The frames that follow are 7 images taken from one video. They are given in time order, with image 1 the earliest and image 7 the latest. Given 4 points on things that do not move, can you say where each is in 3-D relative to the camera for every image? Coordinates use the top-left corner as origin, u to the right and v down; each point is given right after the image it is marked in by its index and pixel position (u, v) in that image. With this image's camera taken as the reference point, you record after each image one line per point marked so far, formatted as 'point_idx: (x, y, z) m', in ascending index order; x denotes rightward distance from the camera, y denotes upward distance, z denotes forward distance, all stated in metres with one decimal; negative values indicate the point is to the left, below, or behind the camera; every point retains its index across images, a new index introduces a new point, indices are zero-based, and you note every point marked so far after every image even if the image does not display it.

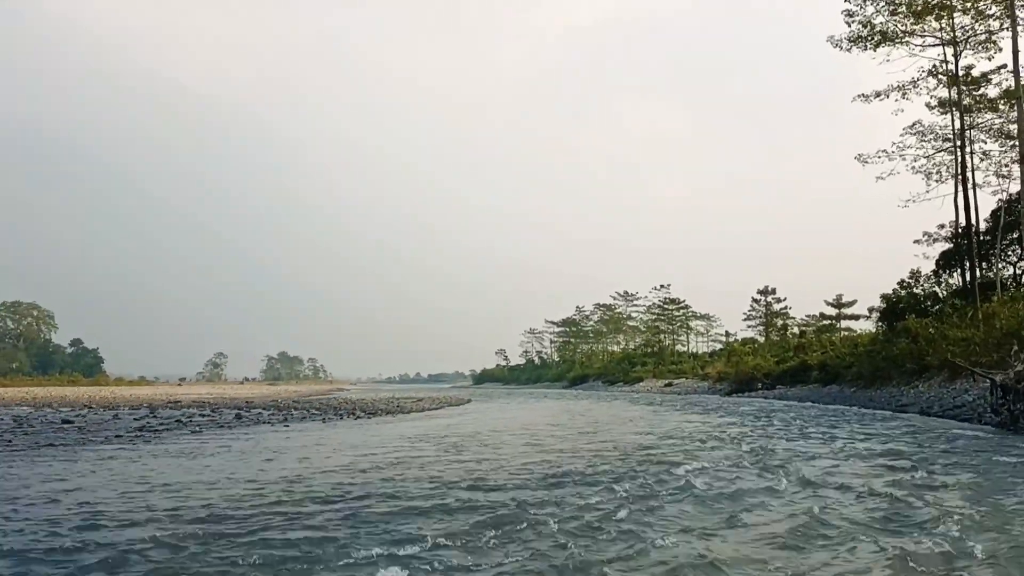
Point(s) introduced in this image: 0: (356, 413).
0: (-4.5, -3.6, +19.5) m
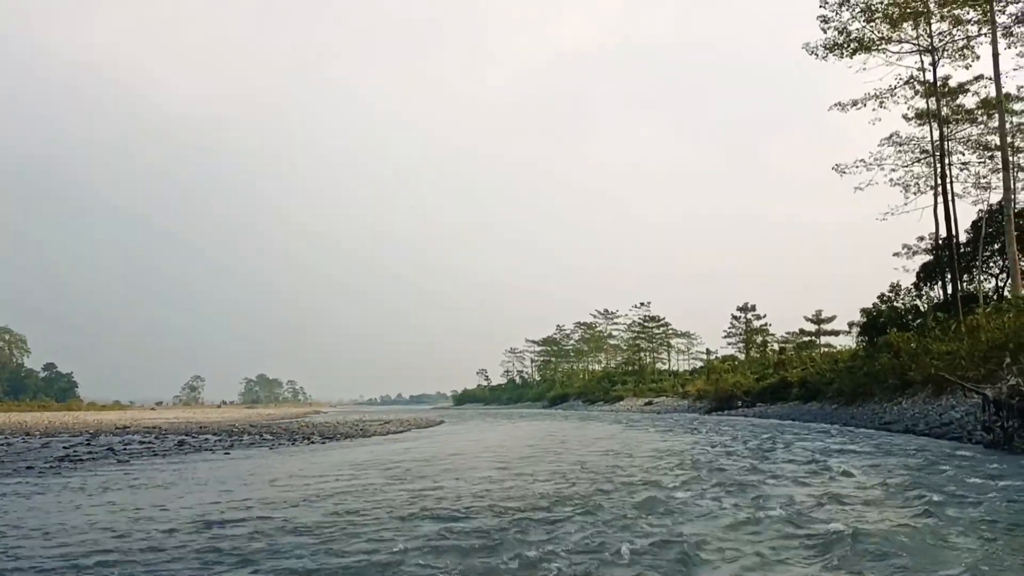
0: (-5.4, -4.1, +18.3) m
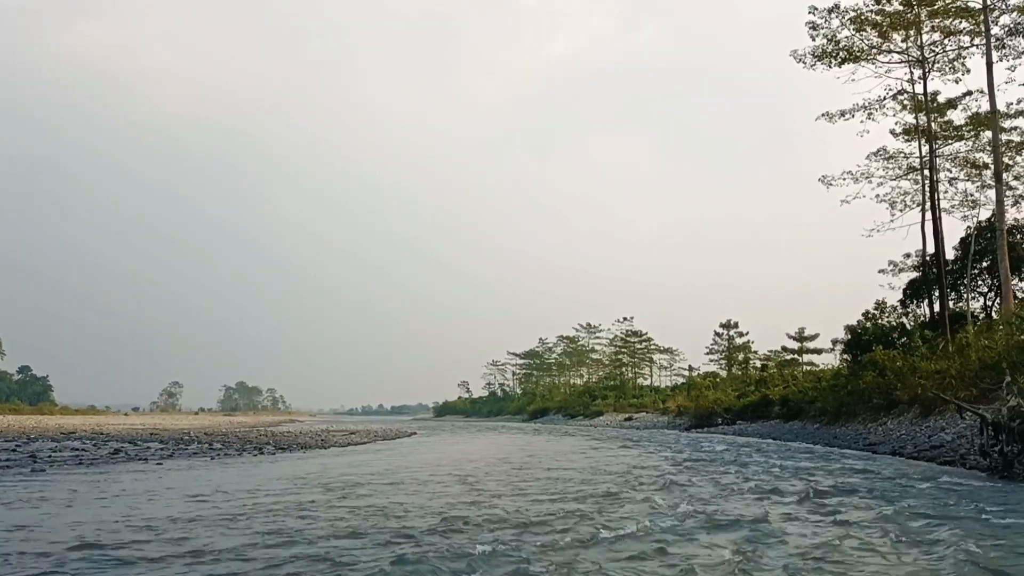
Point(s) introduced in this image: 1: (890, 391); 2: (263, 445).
0: (-6.2, -4.1, +17.1) m
1: (+10.8, -2.9, +19.3) m
2: (-6.6, -4.2, +17.8) m
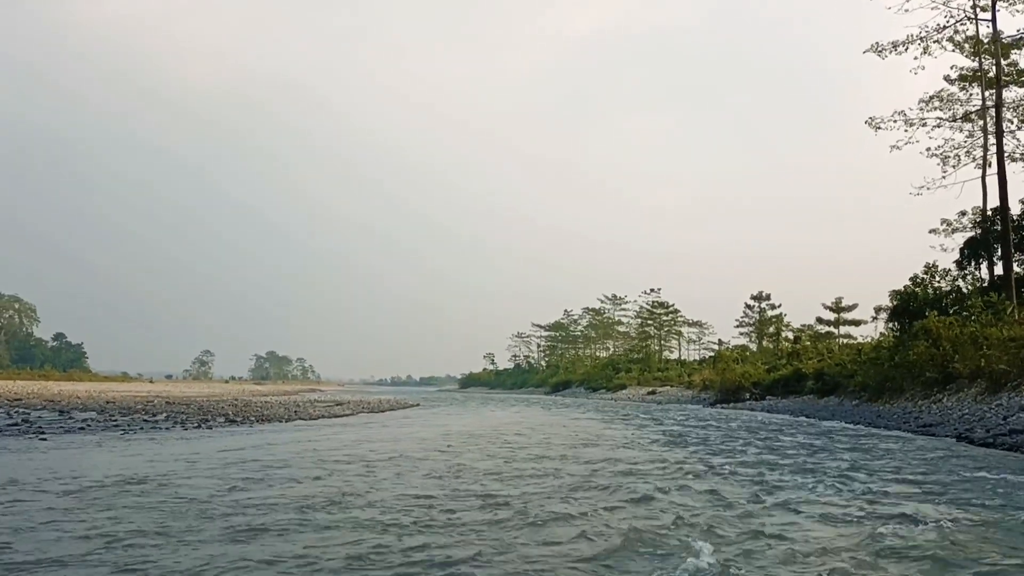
0: (-6.5, -2.9, +15.1) m
1: (+10.6, -1.8, +16.5) m
2: (-6.9, -3.0, +15.8) m
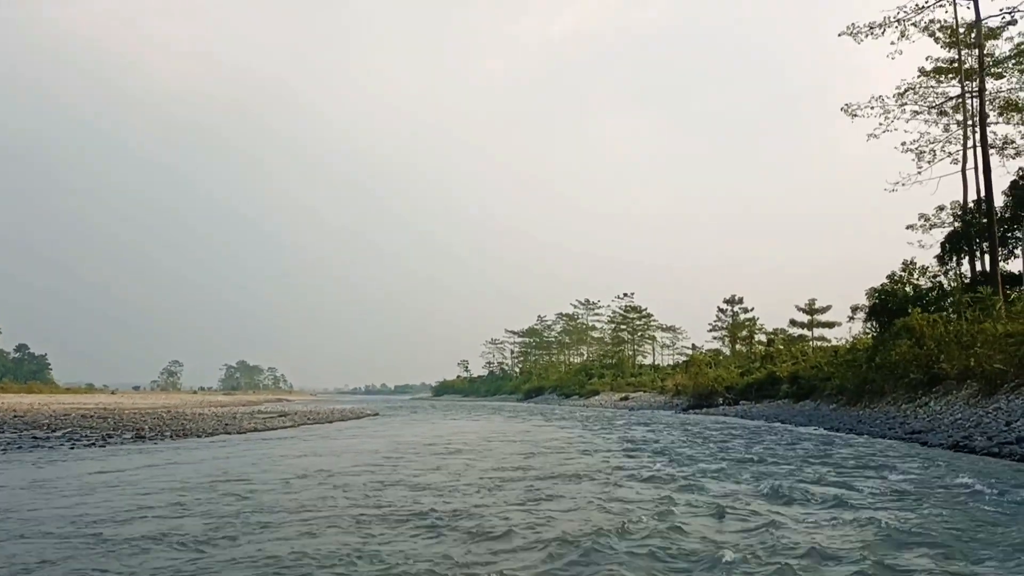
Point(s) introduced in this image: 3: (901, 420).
0: (-7.5, -2.9, +13.3) m
1: (+9.5, -1.7, +15.3) m
2: (-7.9, -3.0, +14.0) m
3: (+8.1, -2.8, +14.1) m
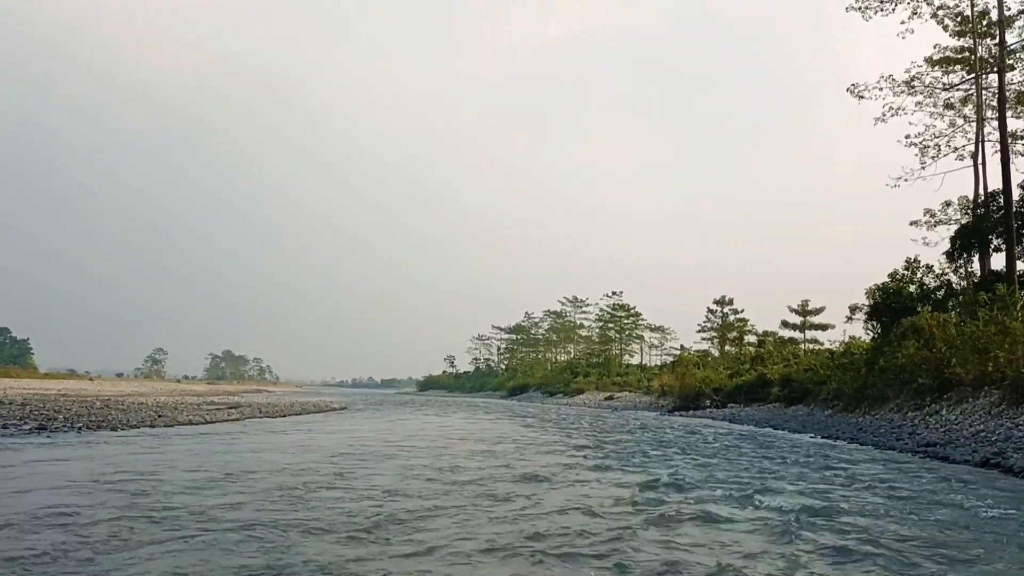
0: (-8.2, -2.4, +11.6) m
1: (+8.8, -1.6, +13.8) m
2: (-8.7, -2.4, +12.3) m
3: (+7.4, -2.7, +12.6) m
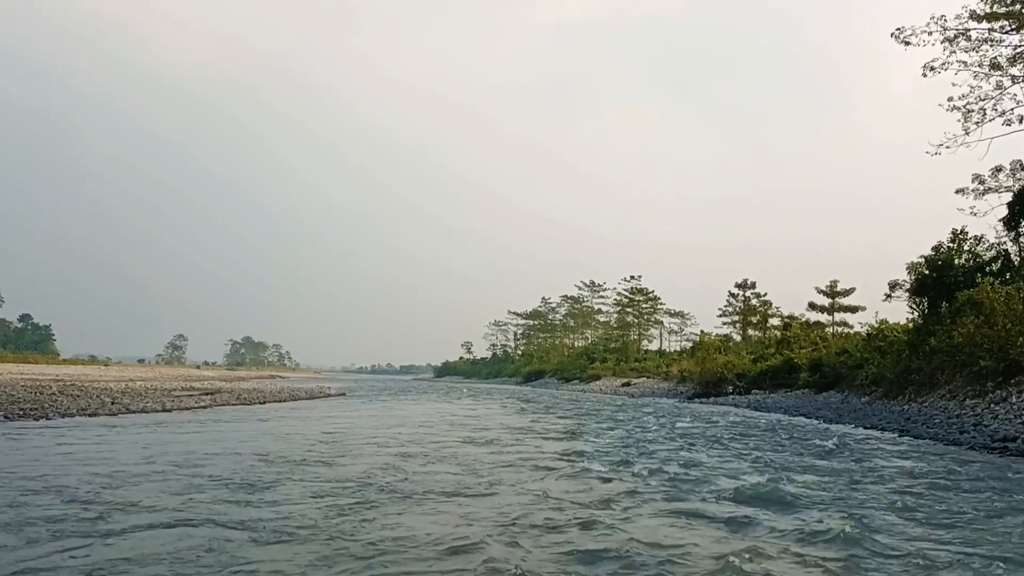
0: (-8.4, -1.9, +10.1) m
1: (+8.7, -1.1, +11.9) m
2: (-8.8, -1.9, +10.8) m
3: (+7.3, -2.1, +10.7) m
